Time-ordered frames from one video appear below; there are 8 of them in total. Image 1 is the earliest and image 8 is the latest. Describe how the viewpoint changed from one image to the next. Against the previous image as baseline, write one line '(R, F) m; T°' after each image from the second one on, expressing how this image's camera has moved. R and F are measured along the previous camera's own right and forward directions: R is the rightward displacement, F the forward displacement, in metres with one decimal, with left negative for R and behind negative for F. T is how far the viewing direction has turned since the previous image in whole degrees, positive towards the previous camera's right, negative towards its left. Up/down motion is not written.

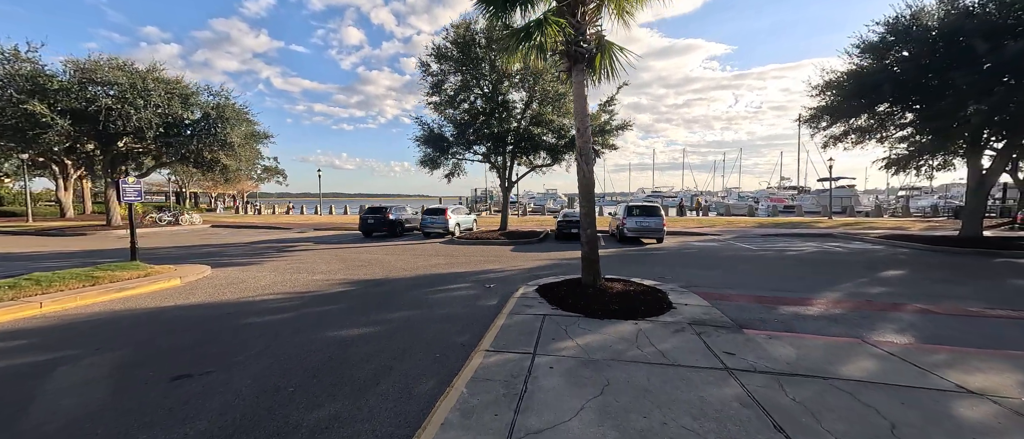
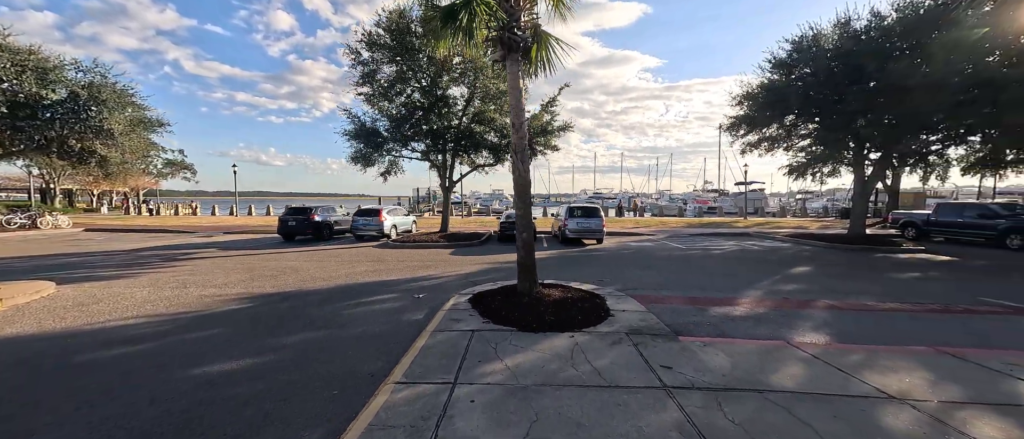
(+0.3, +0.5) m; +8°
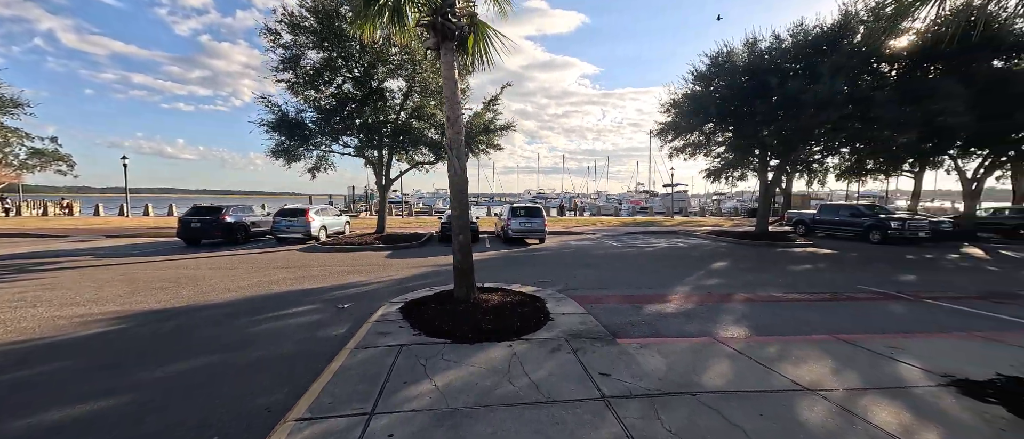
(+0.1, +0.3) m; +9°
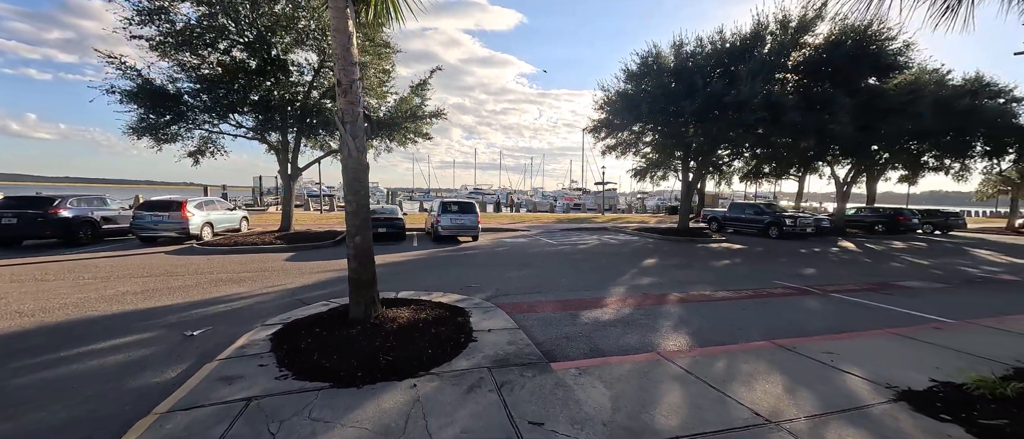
(+0.2, +0.9) m; +10°
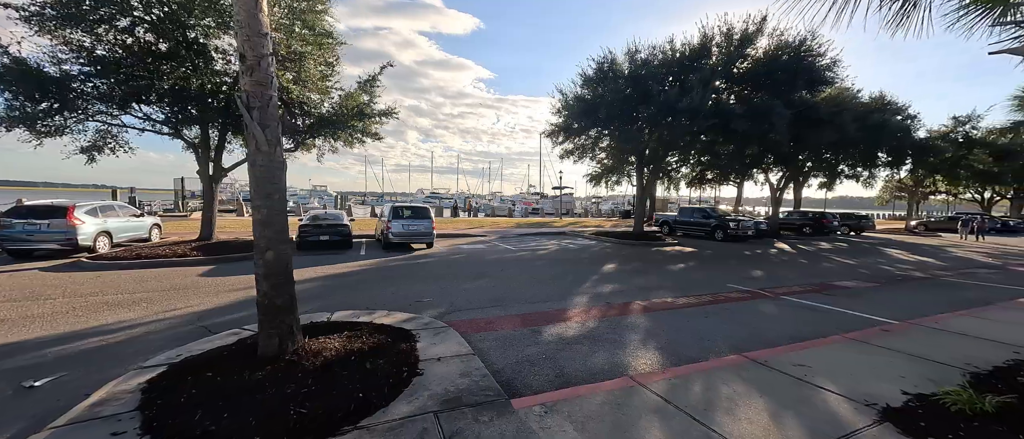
(0.0, +0.6) m; +7°
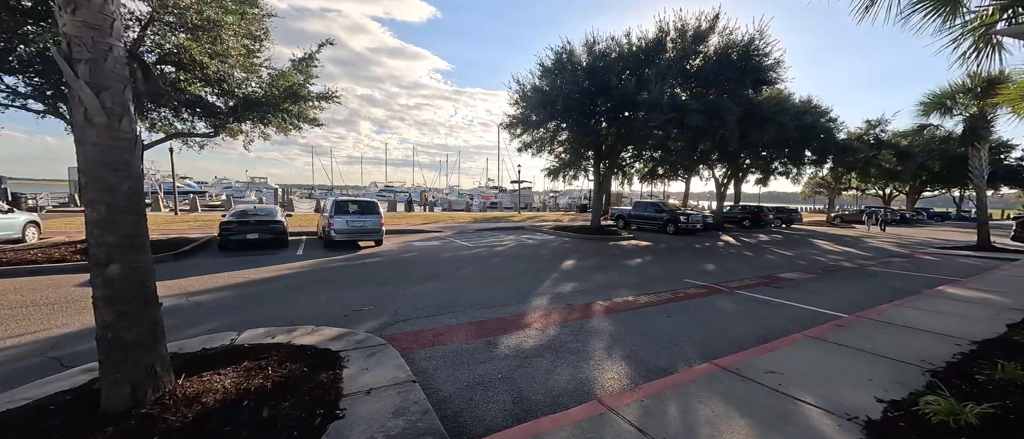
(+0.1, +0.6) m; +7°
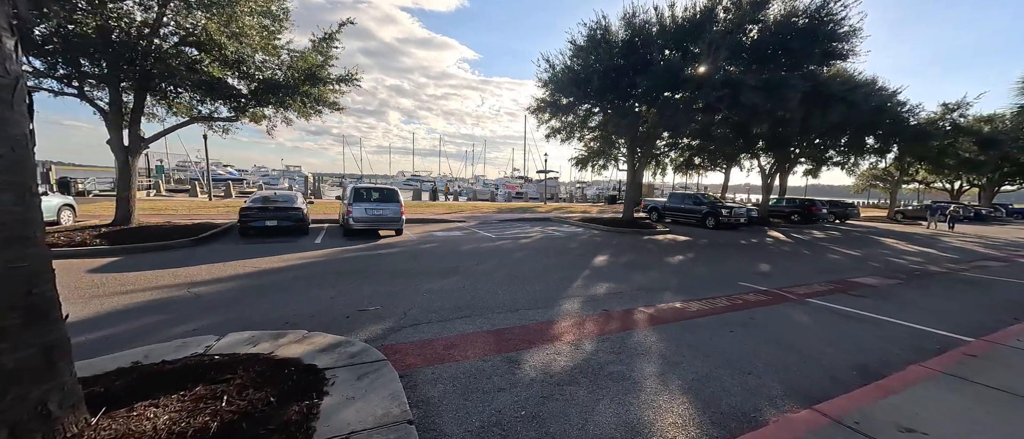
(0.0, +0.9) m; -4°
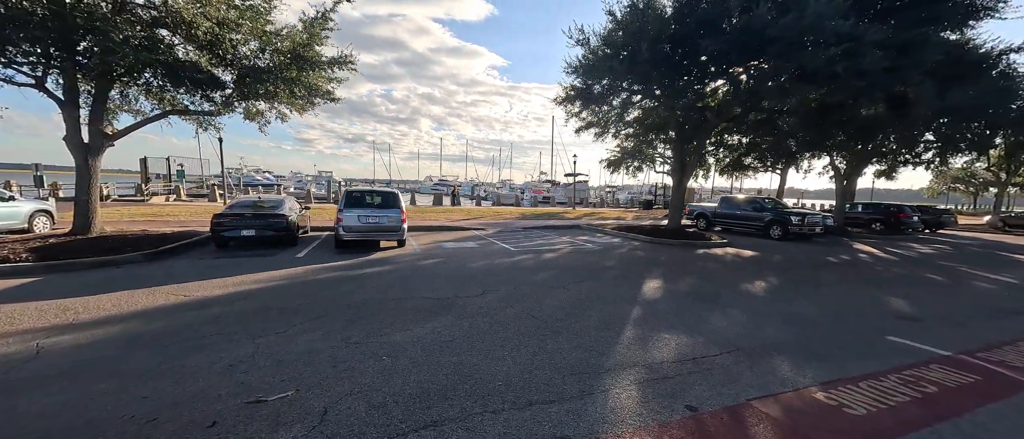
(+0.2, +2.3) m; -4°
